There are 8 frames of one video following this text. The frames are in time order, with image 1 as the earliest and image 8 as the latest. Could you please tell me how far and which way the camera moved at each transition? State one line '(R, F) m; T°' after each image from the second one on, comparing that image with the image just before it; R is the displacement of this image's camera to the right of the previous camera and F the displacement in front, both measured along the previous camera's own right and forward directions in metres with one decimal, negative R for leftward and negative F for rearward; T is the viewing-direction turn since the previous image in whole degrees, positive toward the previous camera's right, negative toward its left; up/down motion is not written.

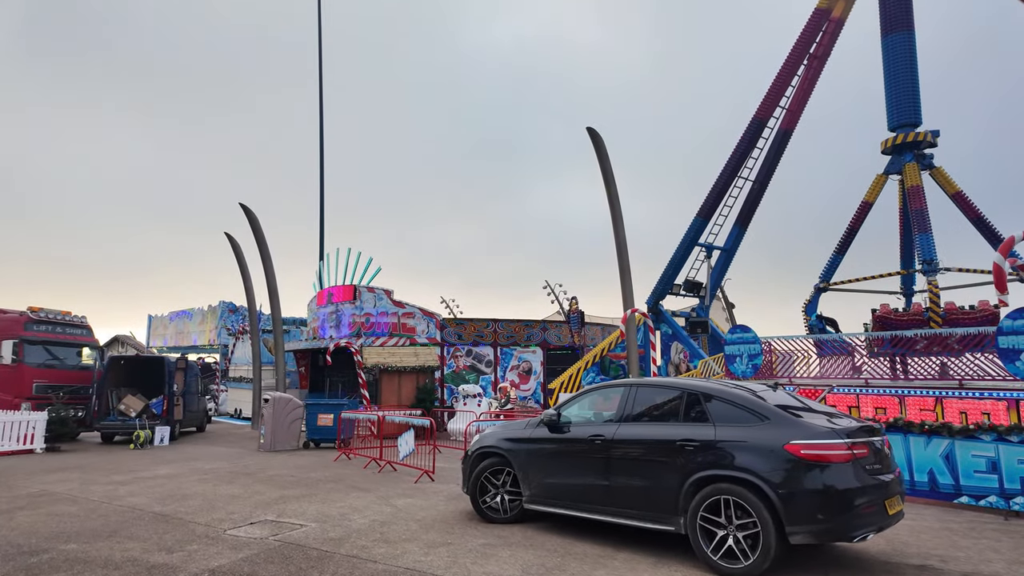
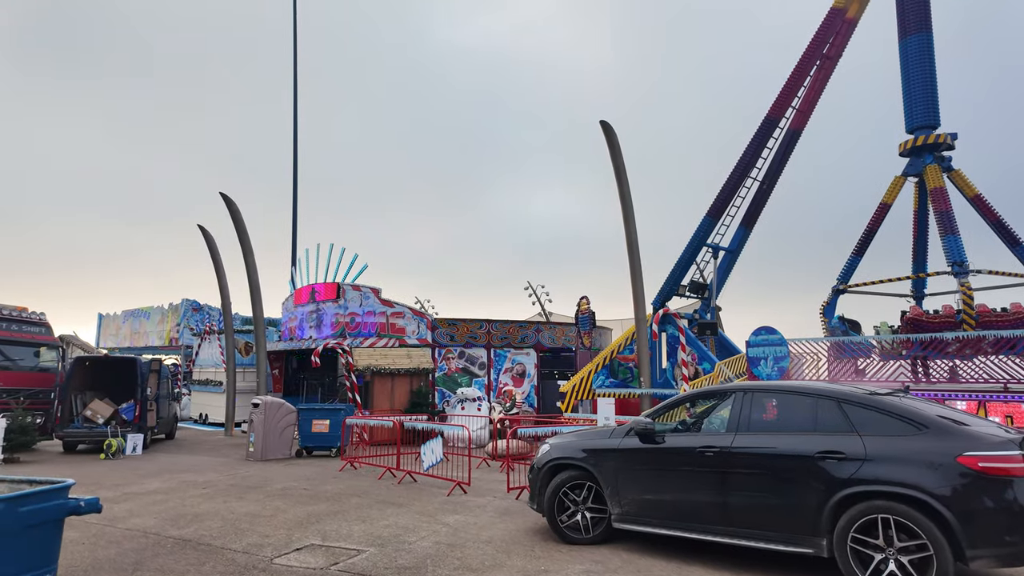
(-1.3, +0.8) m; +4°
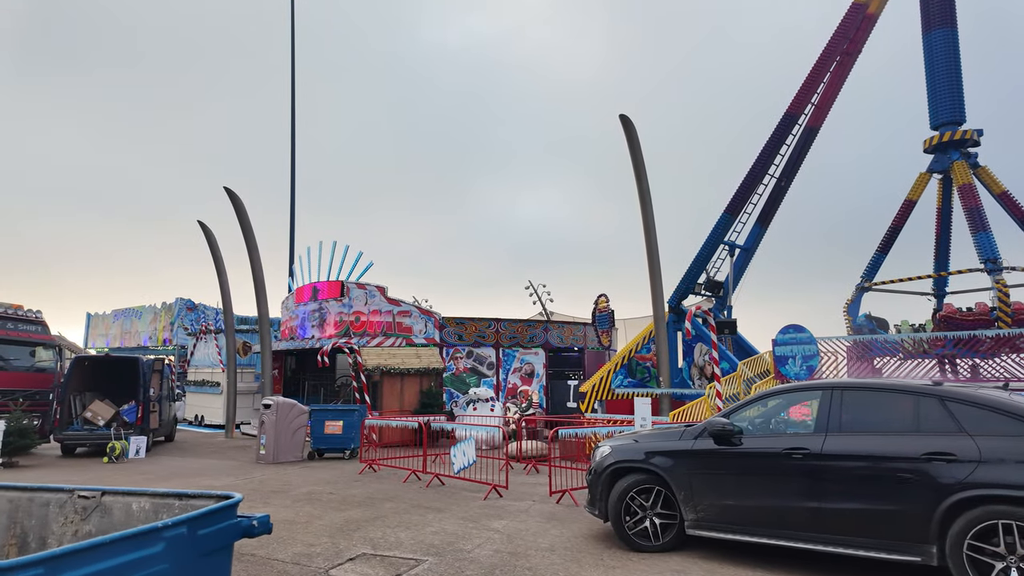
(-0.7, +0.4) m; +1°
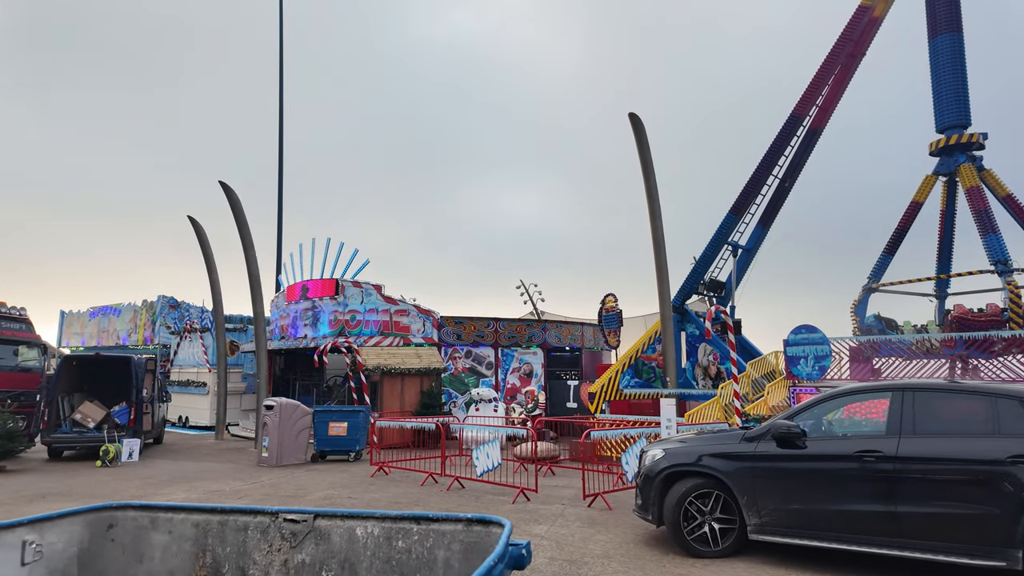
(-0.7, +0.2) m; +2°
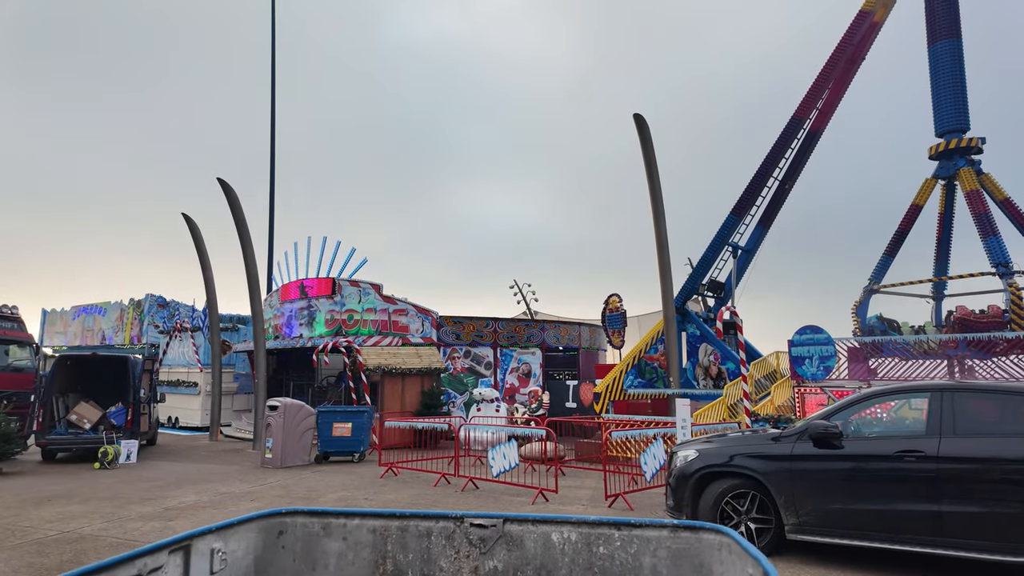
(-0.5, 0.0) m; +2°
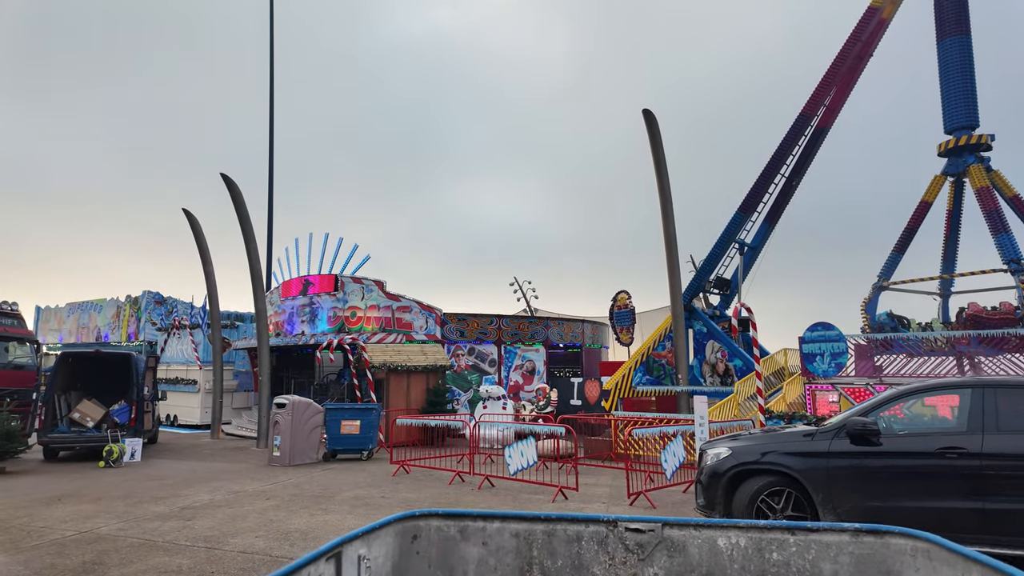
(-0.4, +0.1) m; +1°
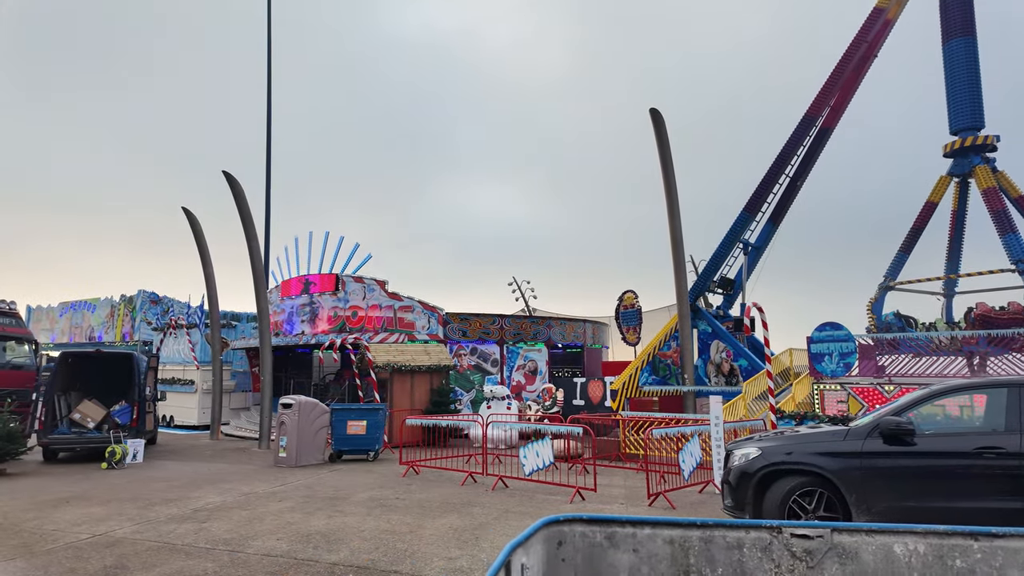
(-0.3, +0.1) m; +1°
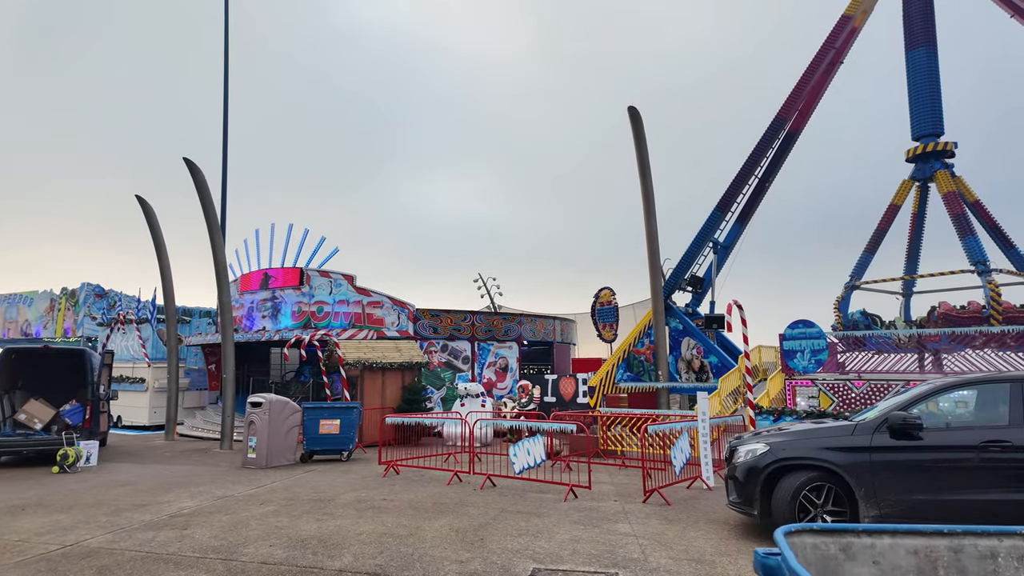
(-0.5, +0.2) m; +4°
